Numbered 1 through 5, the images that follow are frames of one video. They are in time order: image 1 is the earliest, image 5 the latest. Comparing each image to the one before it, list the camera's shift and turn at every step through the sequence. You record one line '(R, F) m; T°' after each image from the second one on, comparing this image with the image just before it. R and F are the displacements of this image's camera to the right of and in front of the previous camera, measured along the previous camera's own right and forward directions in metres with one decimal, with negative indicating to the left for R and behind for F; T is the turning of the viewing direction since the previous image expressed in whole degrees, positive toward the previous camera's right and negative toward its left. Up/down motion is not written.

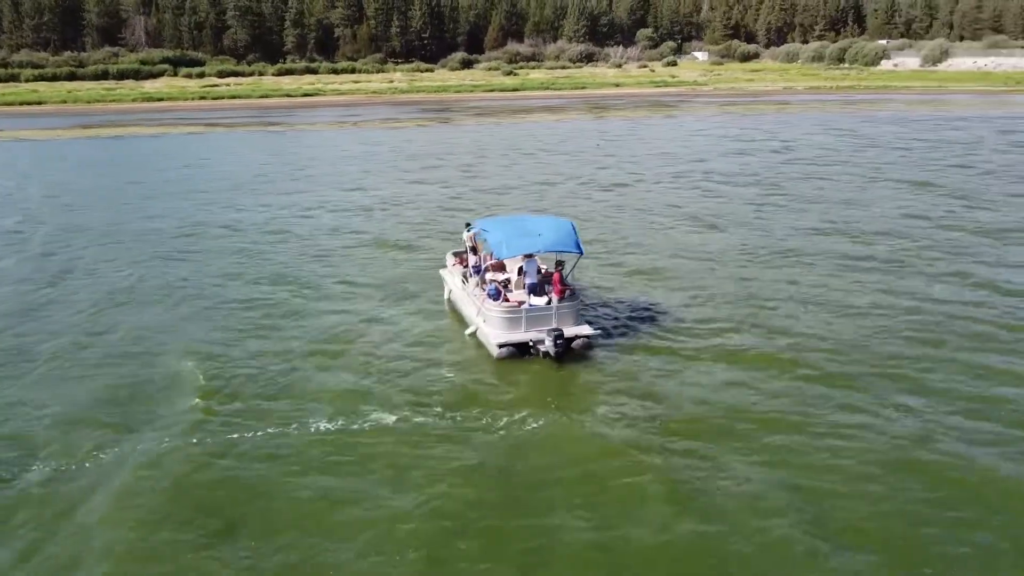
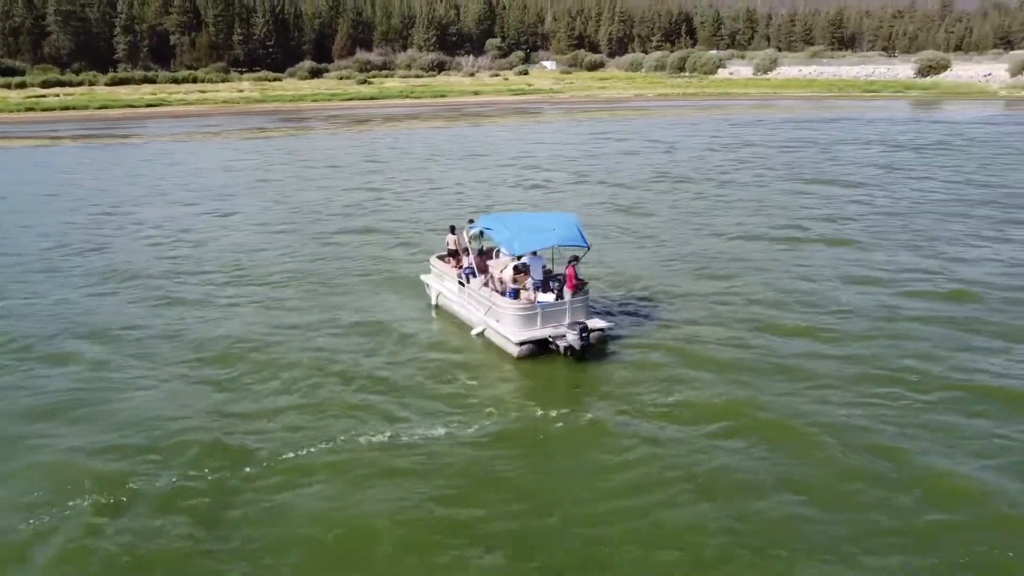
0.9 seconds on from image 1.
(-4.1, -0.2) m; +11°
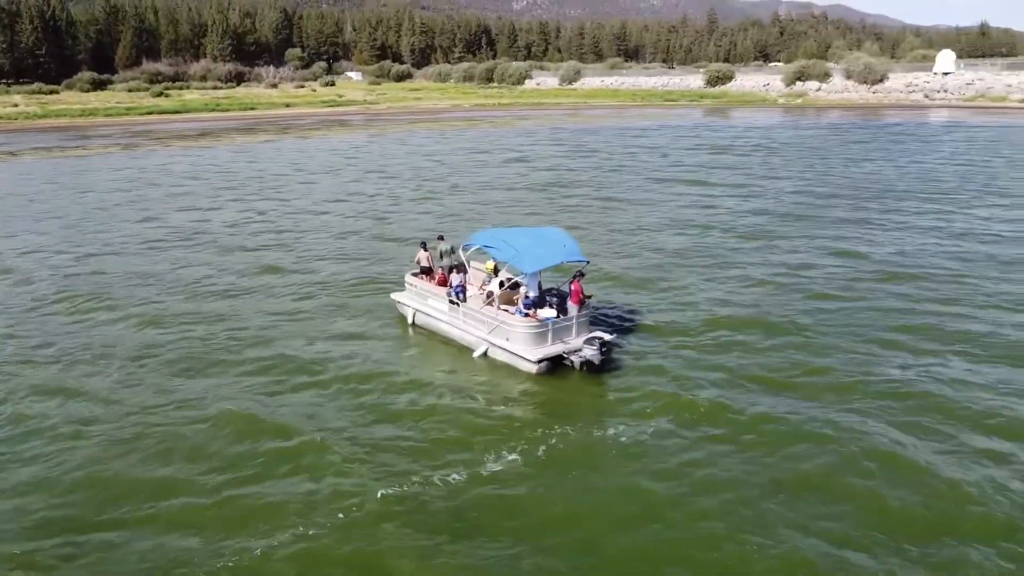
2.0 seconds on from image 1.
(-4.8, -0.2) m; +14°
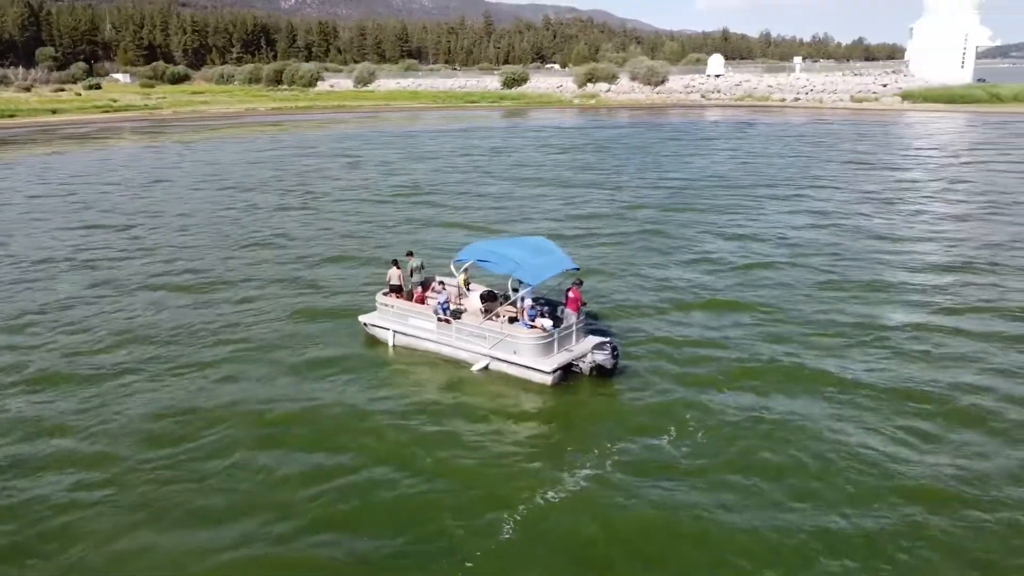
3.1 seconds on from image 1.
(-5.1, -0.3) m; +15°
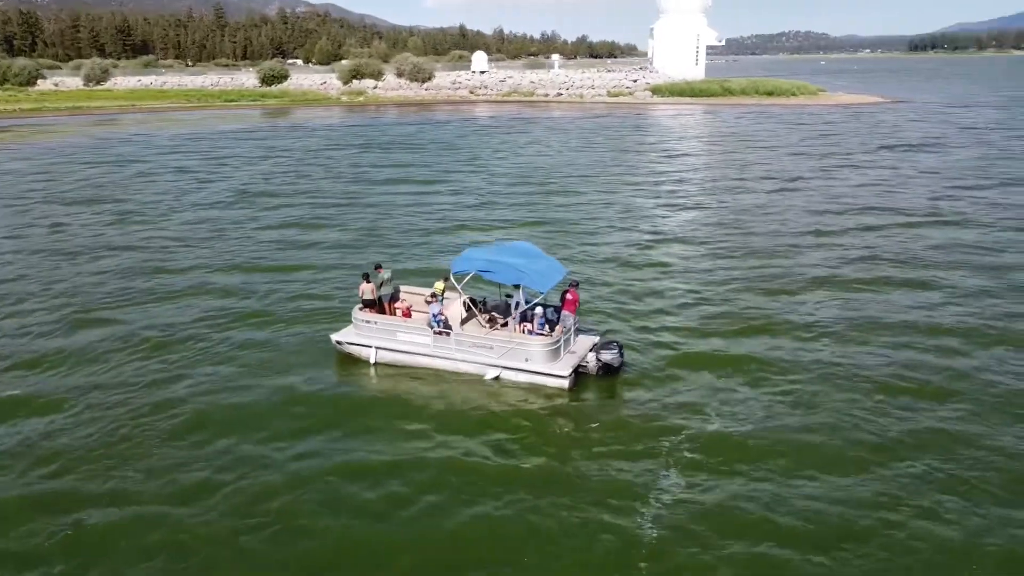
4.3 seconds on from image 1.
(-5.8, -0.3) m; +17°
